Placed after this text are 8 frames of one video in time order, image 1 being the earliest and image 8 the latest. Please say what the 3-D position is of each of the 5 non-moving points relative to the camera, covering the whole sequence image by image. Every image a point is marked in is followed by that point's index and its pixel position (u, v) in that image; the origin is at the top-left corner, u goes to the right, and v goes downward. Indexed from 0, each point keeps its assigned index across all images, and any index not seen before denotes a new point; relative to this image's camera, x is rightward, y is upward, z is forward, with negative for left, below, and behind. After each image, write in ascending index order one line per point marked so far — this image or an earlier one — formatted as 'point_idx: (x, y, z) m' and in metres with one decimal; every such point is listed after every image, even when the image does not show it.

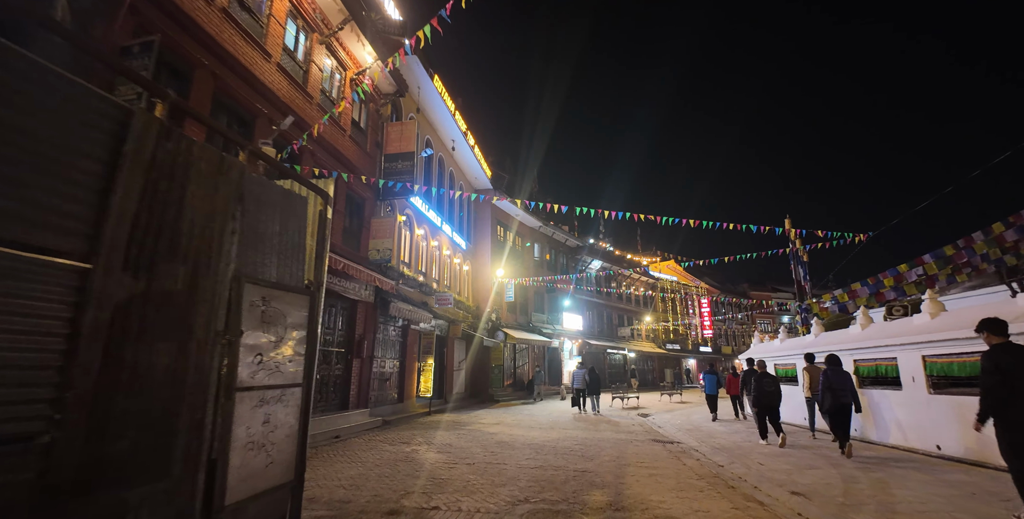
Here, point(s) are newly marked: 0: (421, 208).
0: (-3.0, +1.7, +16.4) m
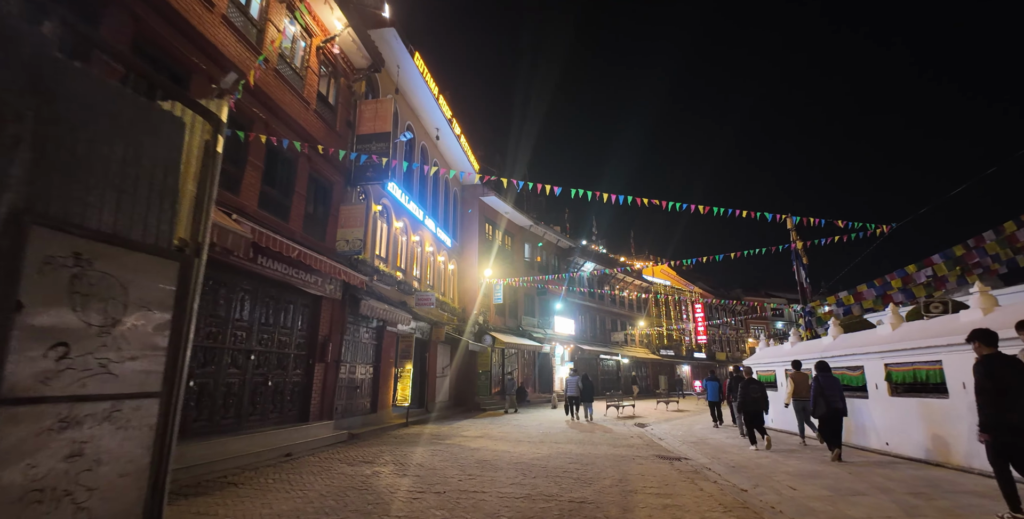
0: (-3.4, +1.8, +15.0) m
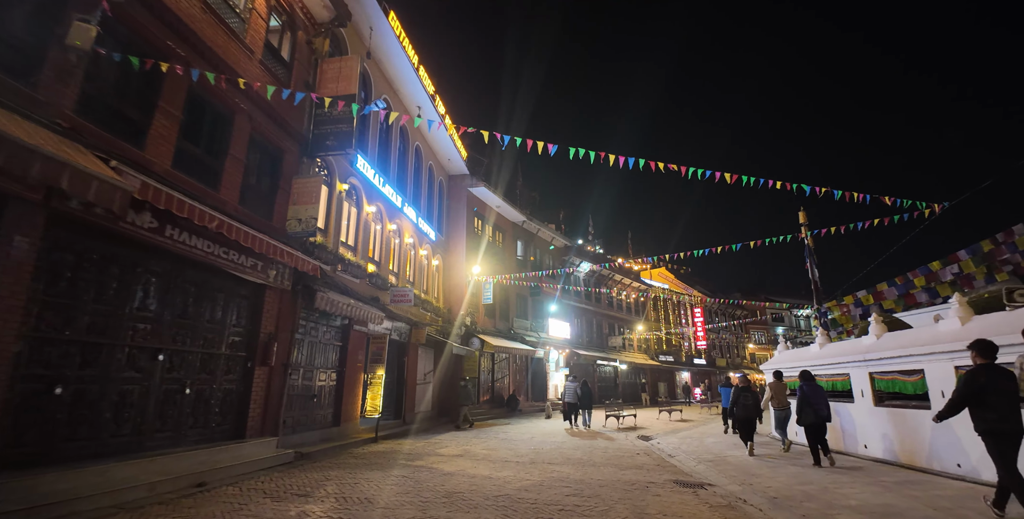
0: (-3.7, +2.1, +13.1) m
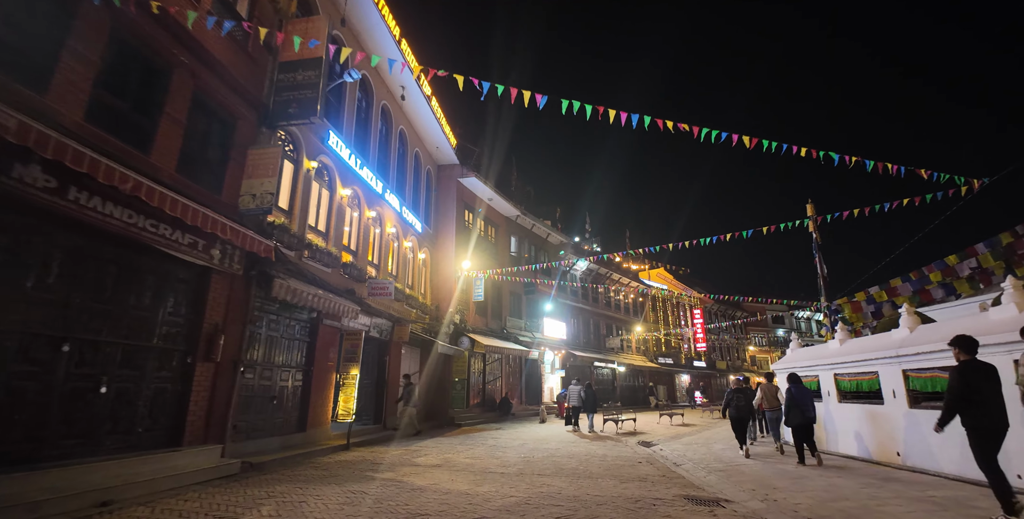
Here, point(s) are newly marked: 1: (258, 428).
0: (-4.0, +2.4, +12.0) m
1: (-4.6, -3.0, +8.9) m
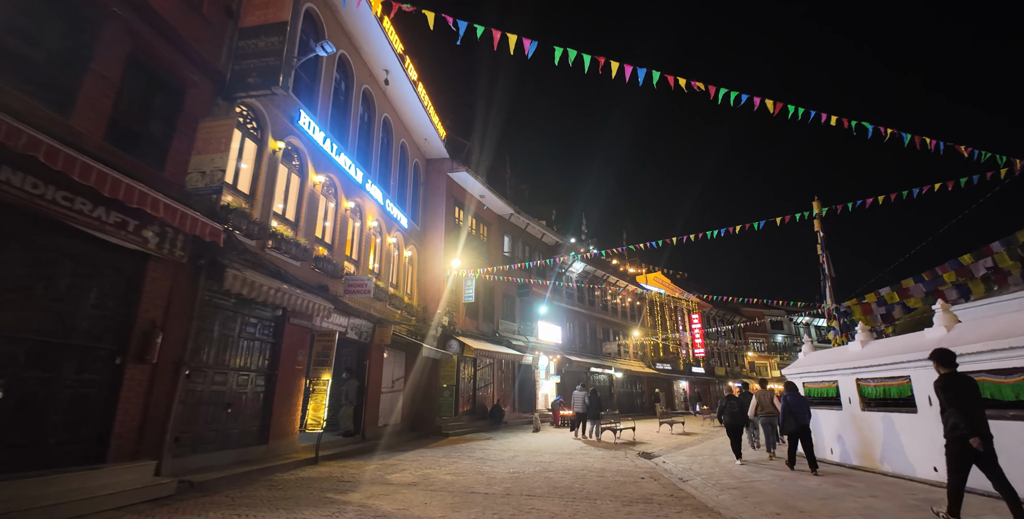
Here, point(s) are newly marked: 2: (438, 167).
0: (-4.2, +2.5, +10.9) m
1: (-4.8, -2.8, +7.7) m
2: (-2.8, +3.5, +18.6) m
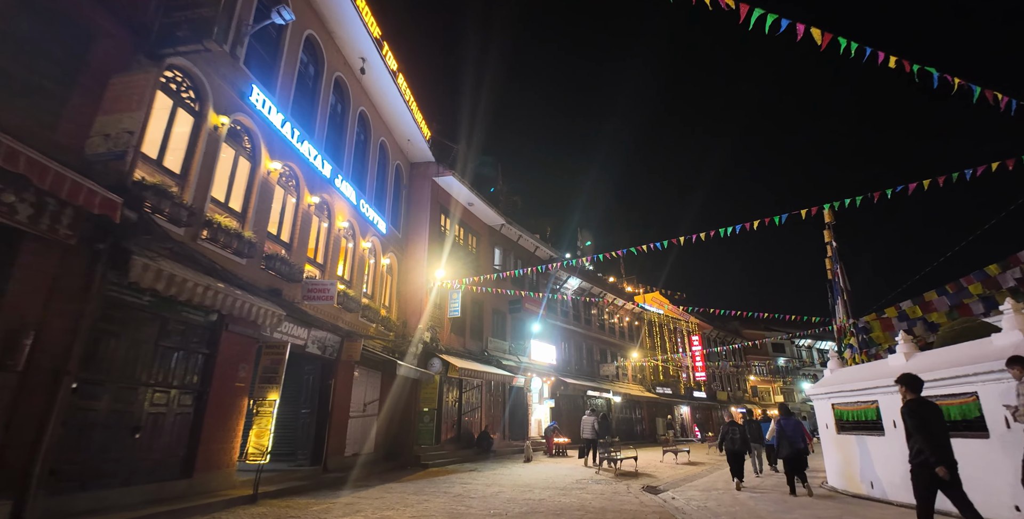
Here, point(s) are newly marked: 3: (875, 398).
0: (-4.5, +2.6, +9.6) m
1: (-5.0, -2.7, +6.1) m
2: (-3.1, +3.1, +17.3) m
3: (+6.4, -2.4, +8.7) m
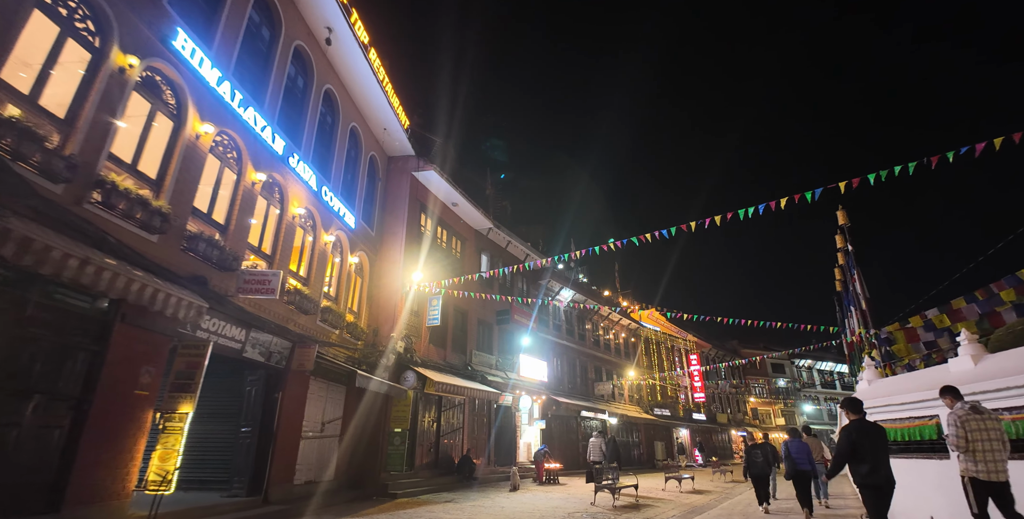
0: (-4.8, +2.8, +8.0) m
1: (-5.3, -2.2, +4.3) m
2: (-3.6, +3.0, +15.8) m
3: (+6.1, -2.2, +7.0) m
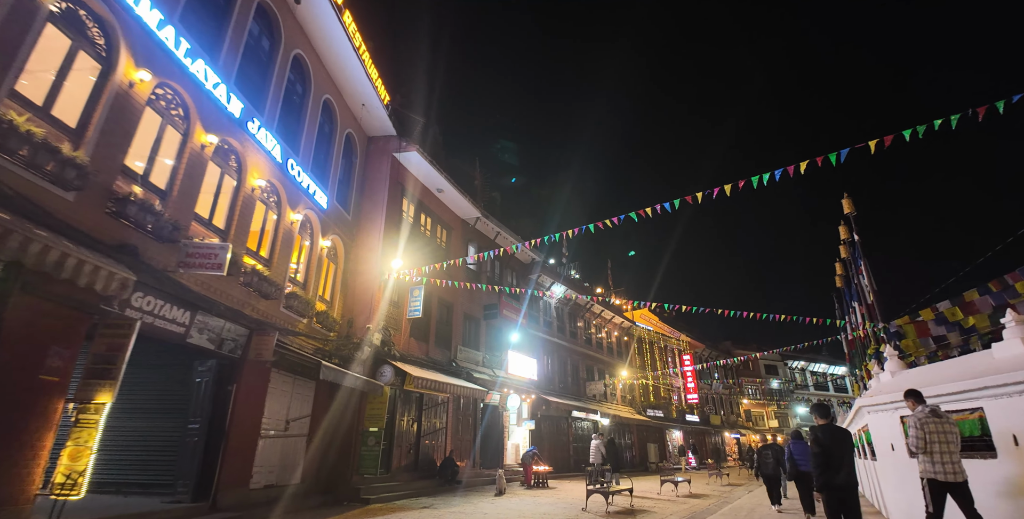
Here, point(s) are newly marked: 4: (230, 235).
0: (-5.1, +3.3, +7.0) m
1: (-5.5, -1.8, +3.2) m
2: (-3.9, +3.4, +14.8) m
3: (+5.8, -1.8, +6.2) m
4: (-4.9, +0.4, +8.6) m
